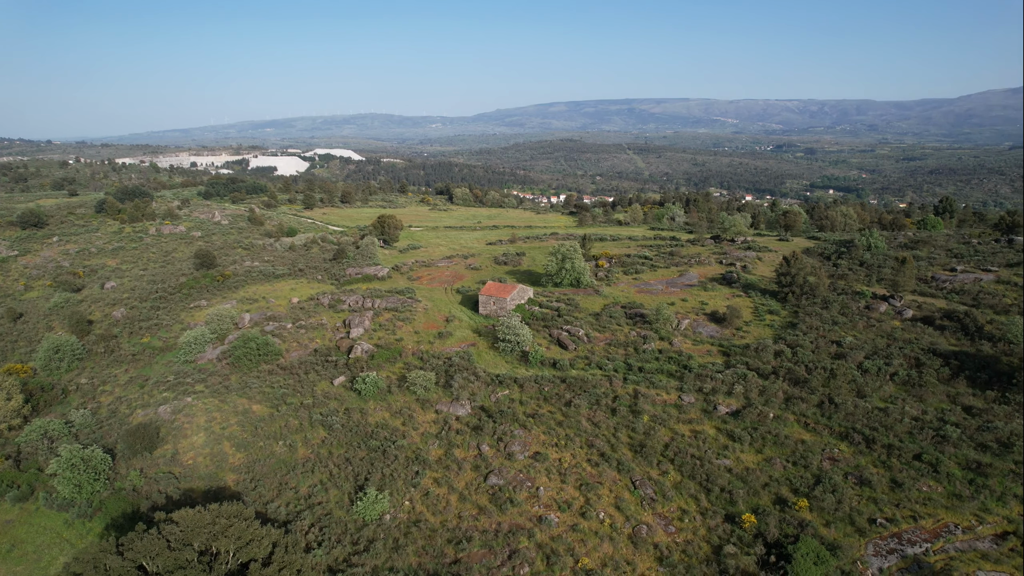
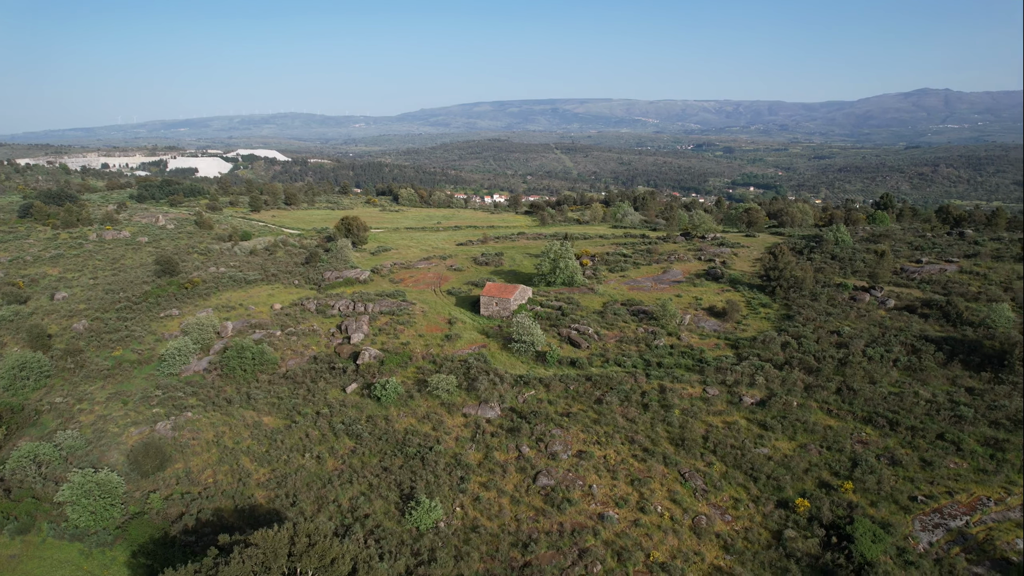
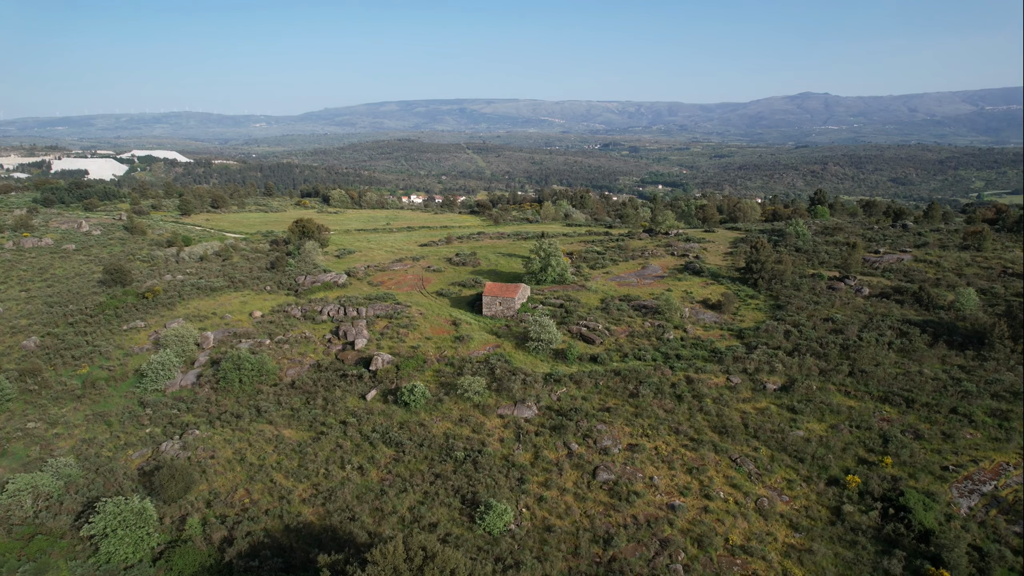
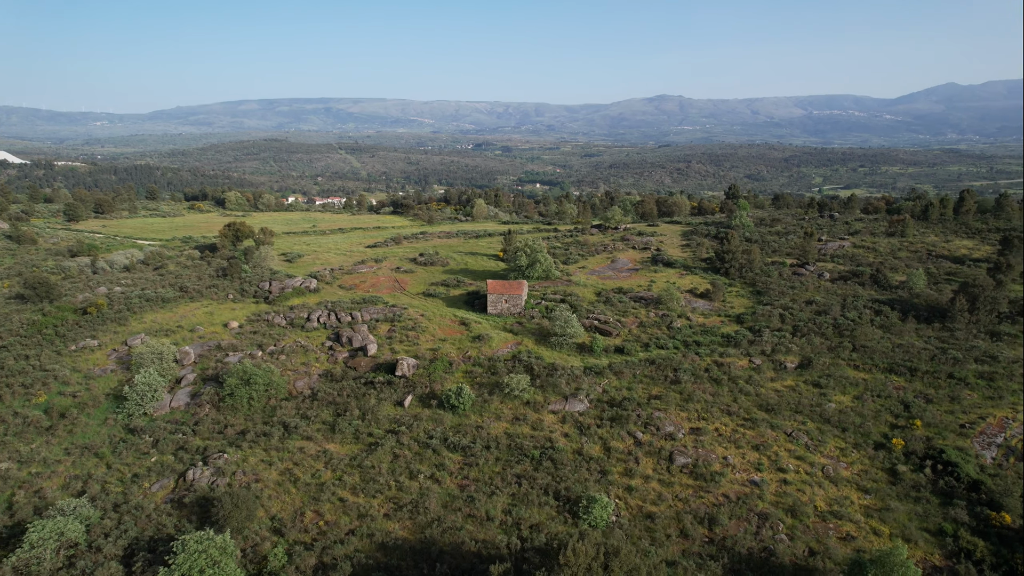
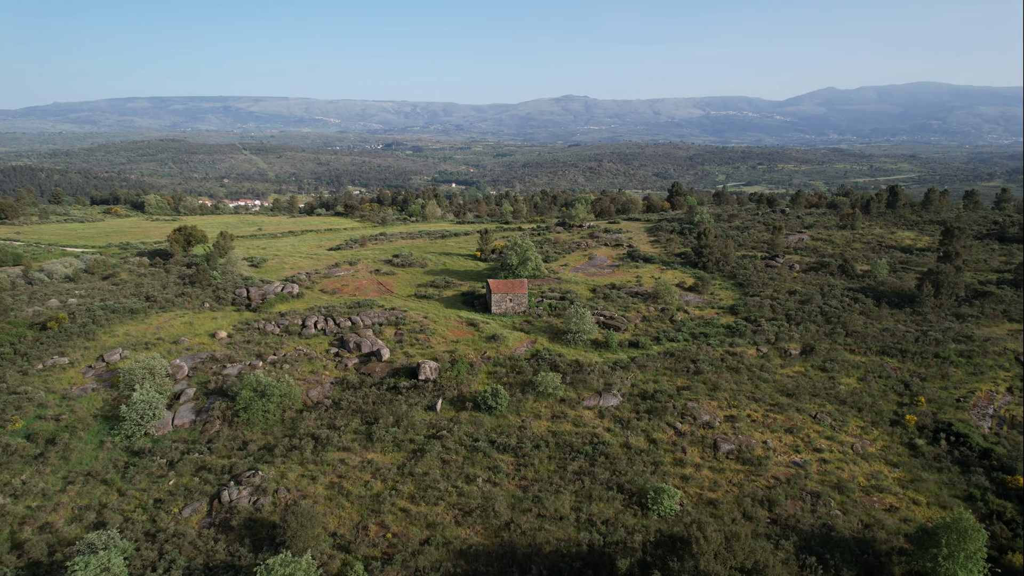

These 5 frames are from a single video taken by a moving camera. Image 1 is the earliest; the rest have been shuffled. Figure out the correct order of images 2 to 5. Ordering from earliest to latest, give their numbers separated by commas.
2, 3, 4, 5
